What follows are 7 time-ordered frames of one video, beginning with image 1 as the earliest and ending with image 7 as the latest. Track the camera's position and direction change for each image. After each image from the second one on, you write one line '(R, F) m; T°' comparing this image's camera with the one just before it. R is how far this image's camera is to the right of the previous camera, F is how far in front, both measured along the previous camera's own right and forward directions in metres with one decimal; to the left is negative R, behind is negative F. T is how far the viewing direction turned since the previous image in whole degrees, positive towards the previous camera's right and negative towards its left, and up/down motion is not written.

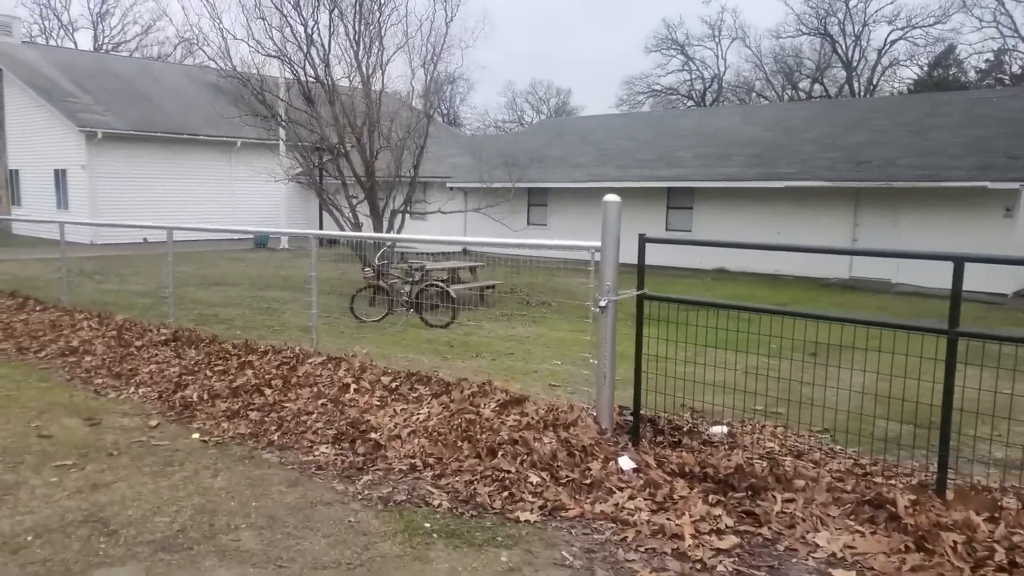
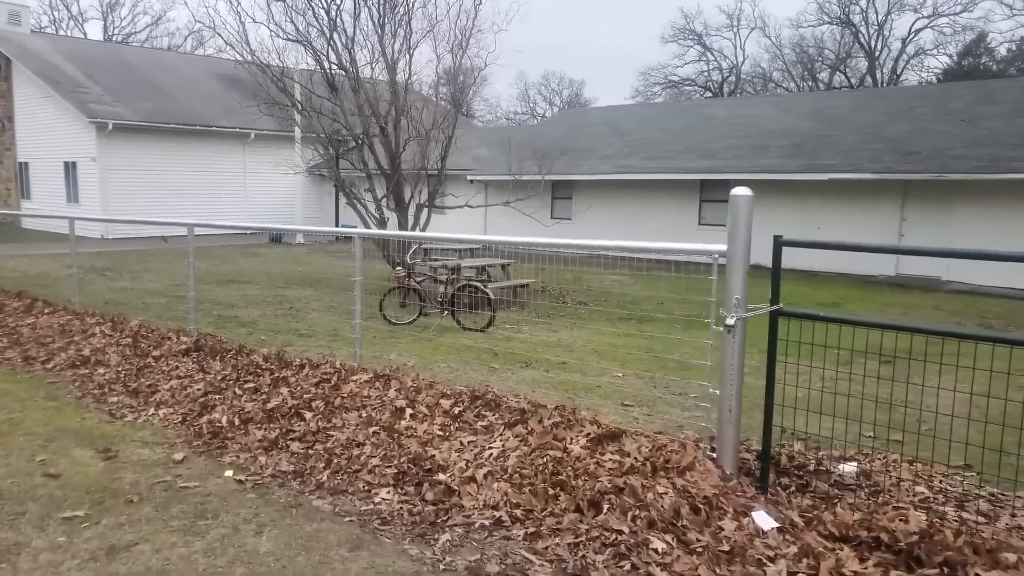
(-0.4, +0.6) m; -1°
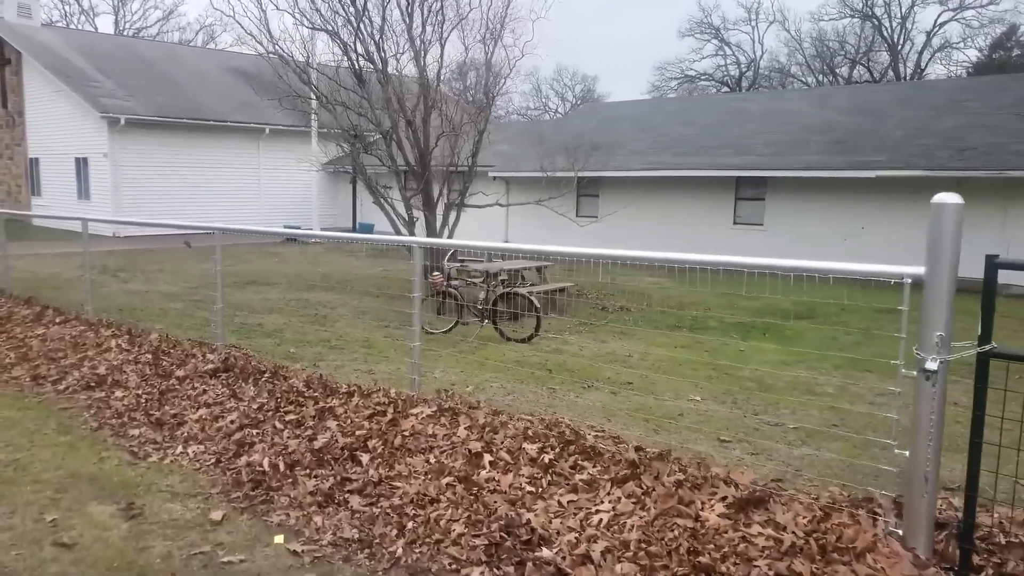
(-0.4, +0.6) m; -1°
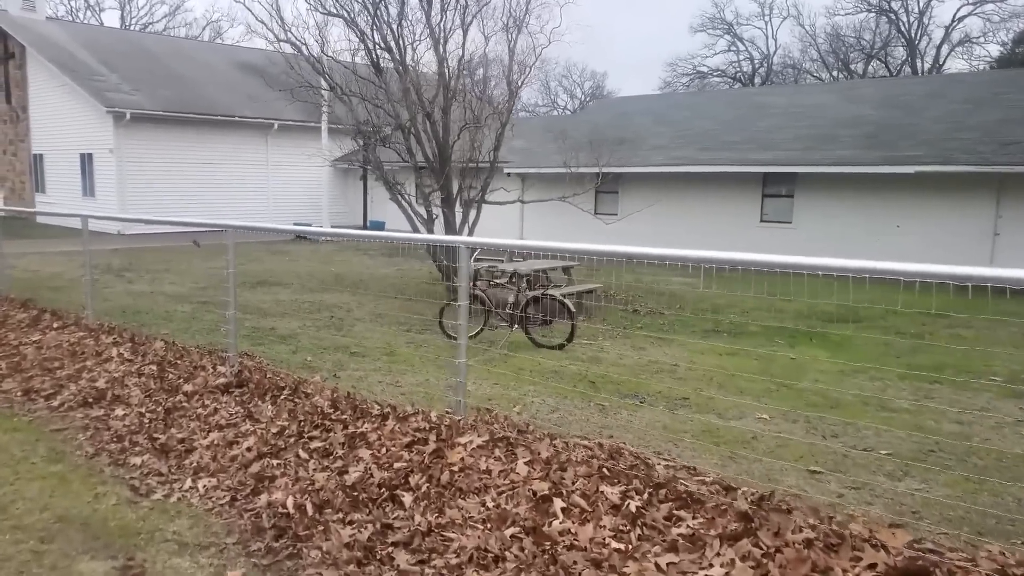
(-0.3, +0.5) m; 0°
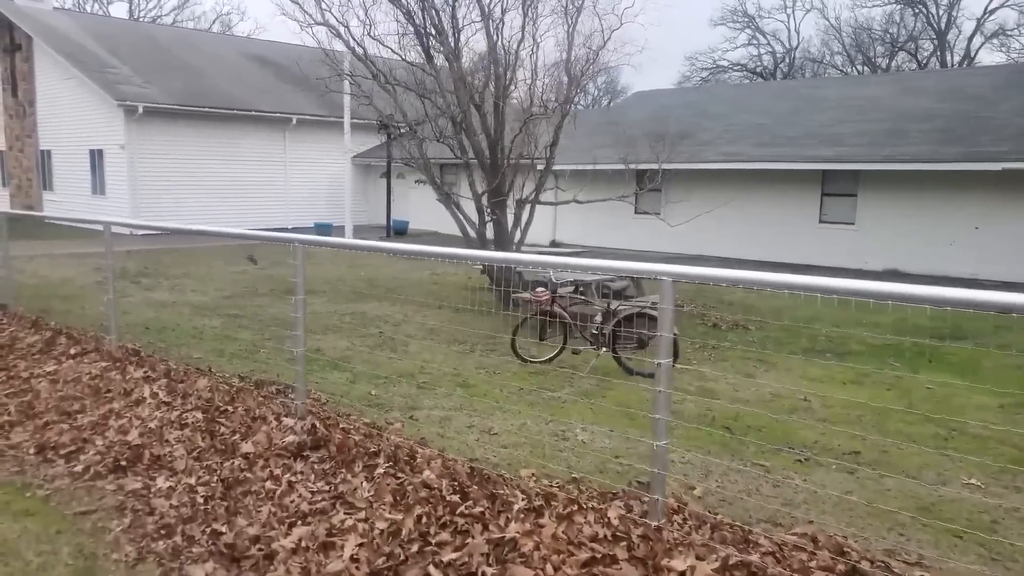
(-0.7, +1.0) m; 0°
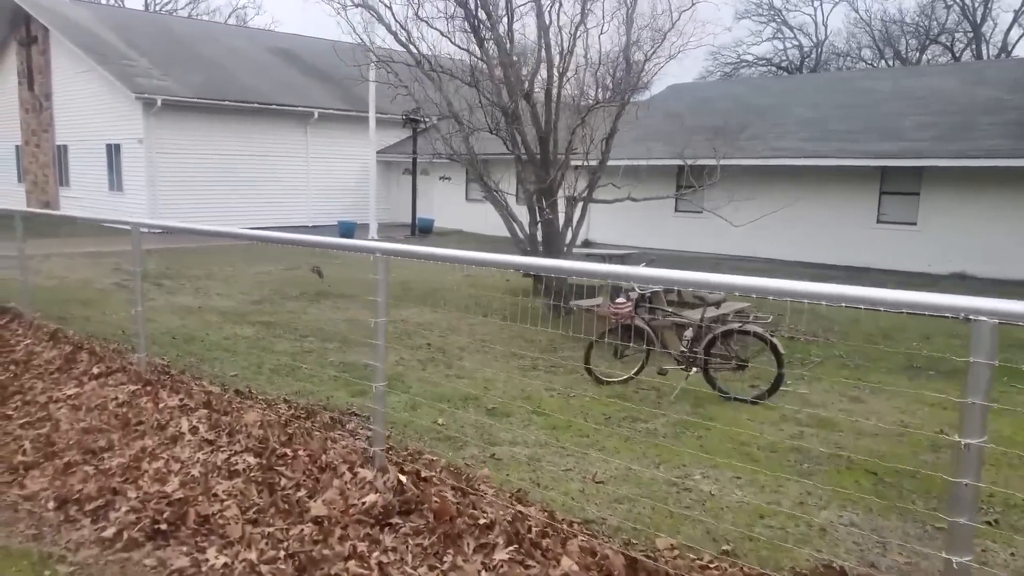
(-0.5, +0.7) m; -1°
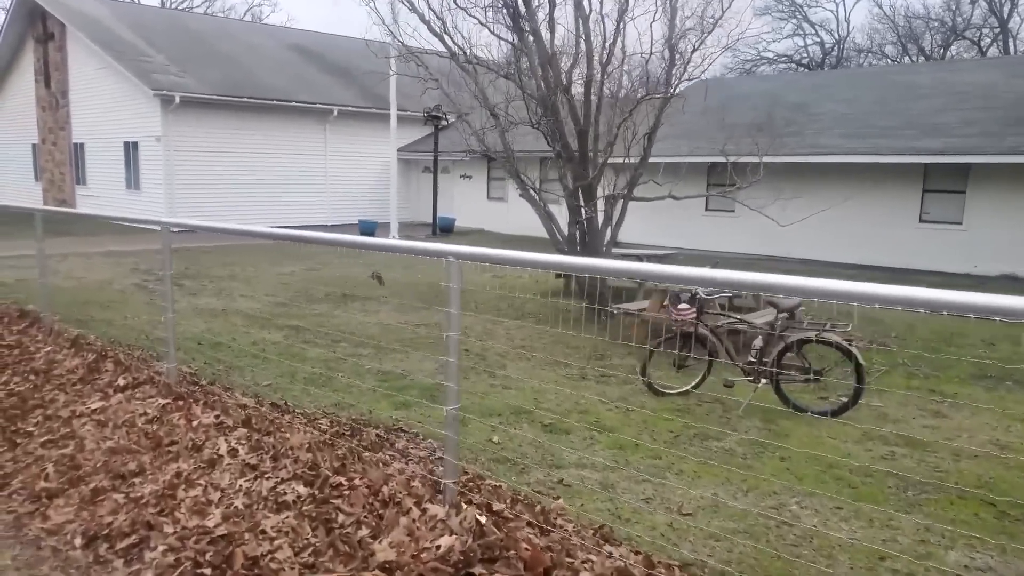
(-0.3, +0.4) m; -1°
